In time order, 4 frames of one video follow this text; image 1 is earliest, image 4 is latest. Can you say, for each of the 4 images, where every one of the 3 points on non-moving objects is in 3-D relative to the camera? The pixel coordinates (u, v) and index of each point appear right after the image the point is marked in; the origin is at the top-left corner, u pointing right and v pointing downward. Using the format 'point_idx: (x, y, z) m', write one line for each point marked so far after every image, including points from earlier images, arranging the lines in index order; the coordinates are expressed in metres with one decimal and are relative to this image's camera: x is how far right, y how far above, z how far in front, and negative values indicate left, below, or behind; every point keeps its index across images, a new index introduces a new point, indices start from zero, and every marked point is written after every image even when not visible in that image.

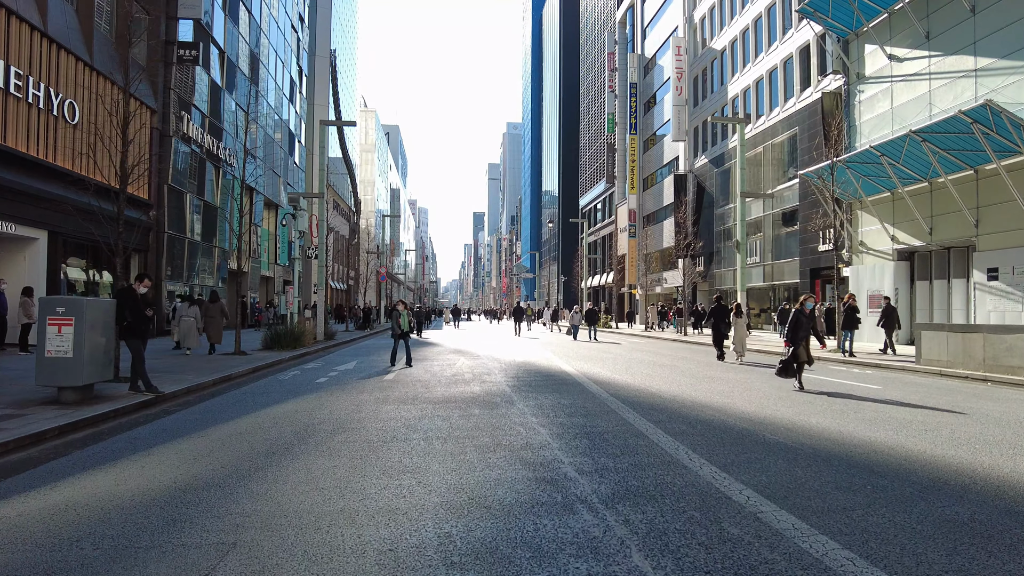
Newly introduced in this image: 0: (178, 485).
0: (-2.7, -1.6, +5.3) m
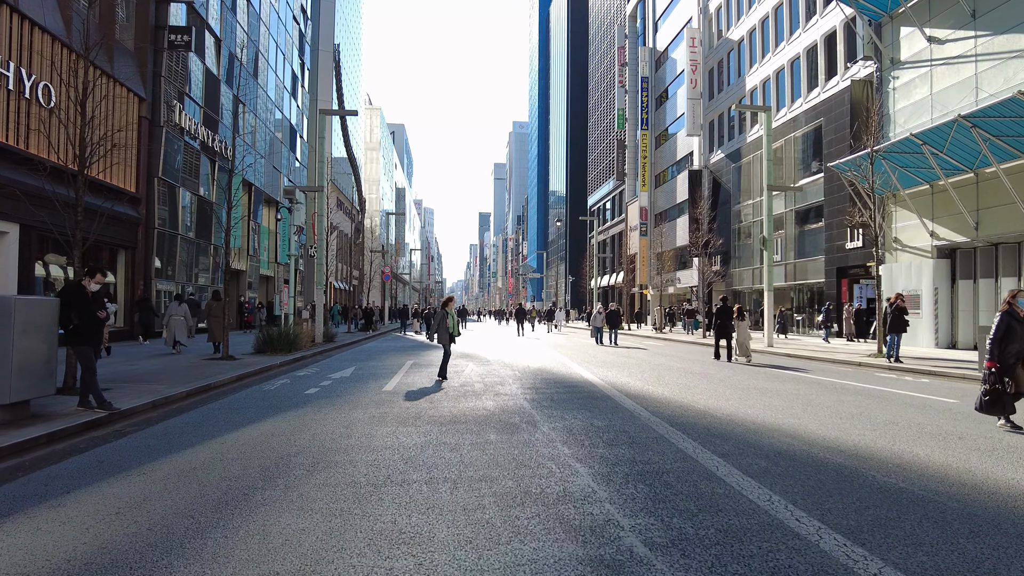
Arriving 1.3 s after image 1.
0: (-2.5, -1.5, +3.6) m
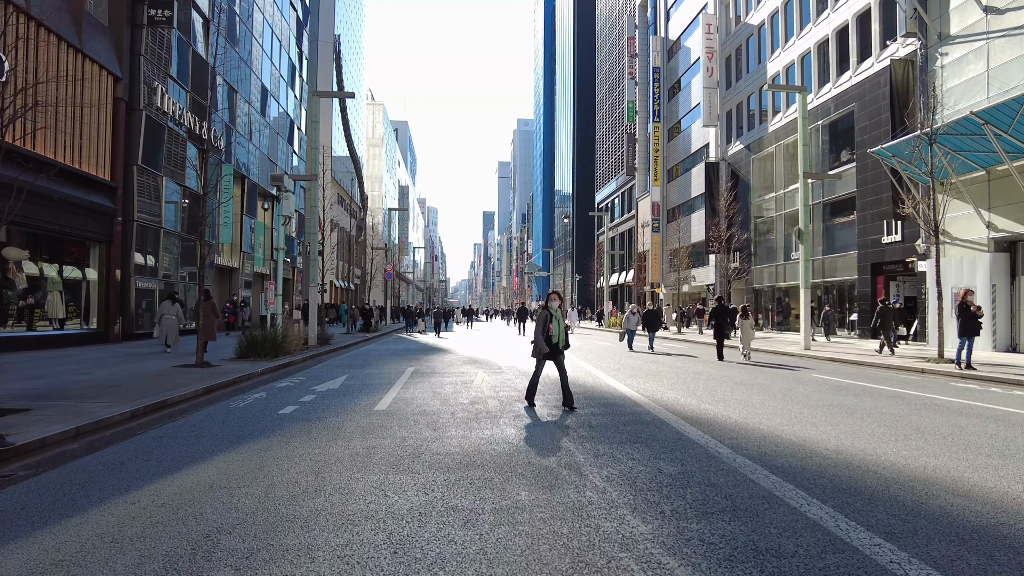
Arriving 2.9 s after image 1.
0: (-2.2, -1.5, +1.5) m
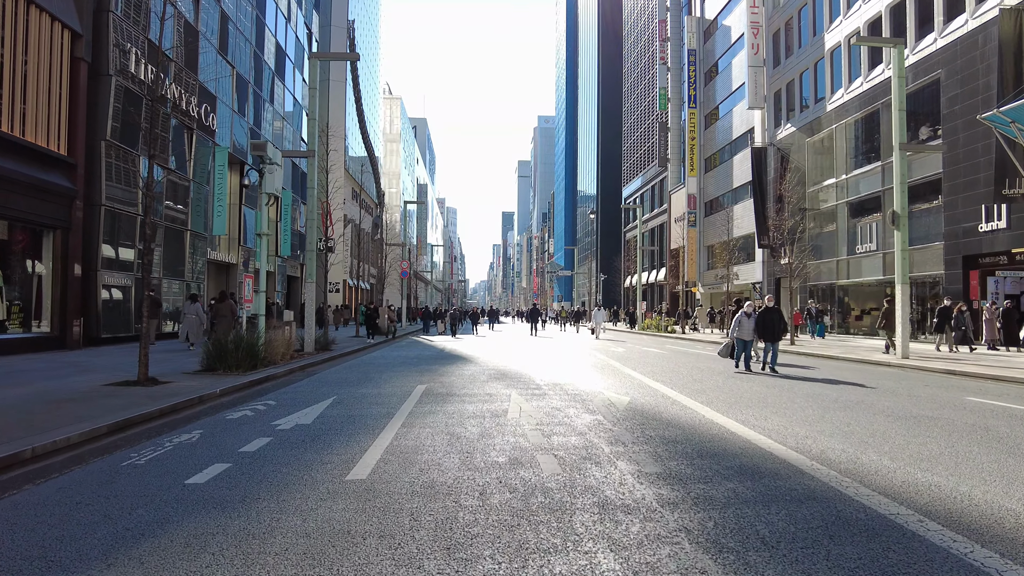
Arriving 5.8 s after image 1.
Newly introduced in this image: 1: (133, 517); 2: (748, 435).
0: (-1.8, -1.3, -2.4) m
1: (-2.7, -1.6, +4.6) m
2: (+2.6, -1.5, +7.0) m
